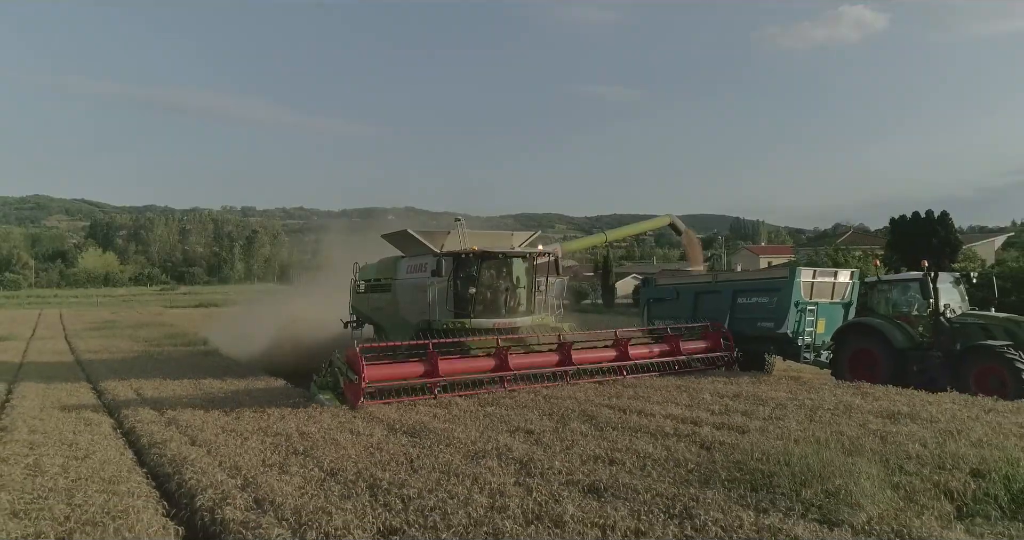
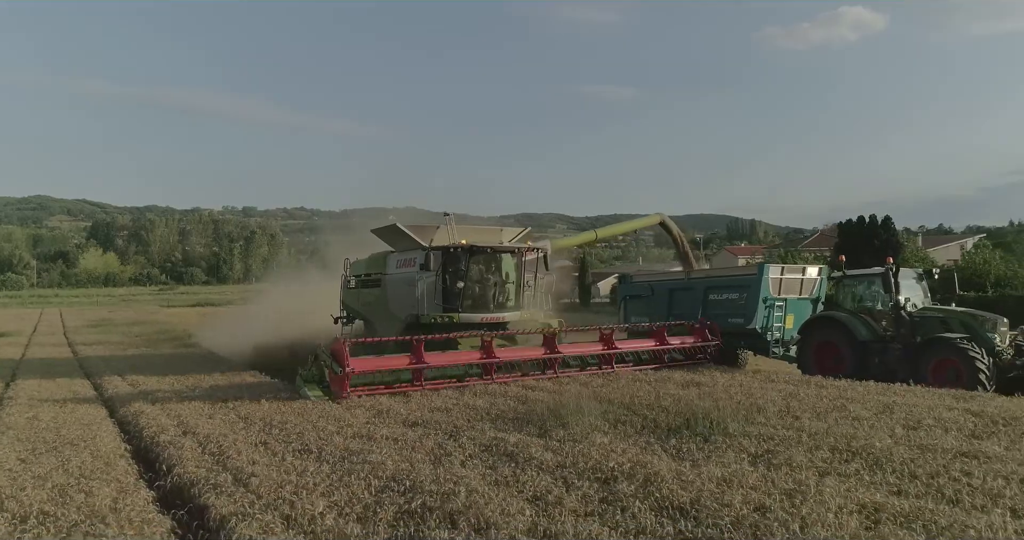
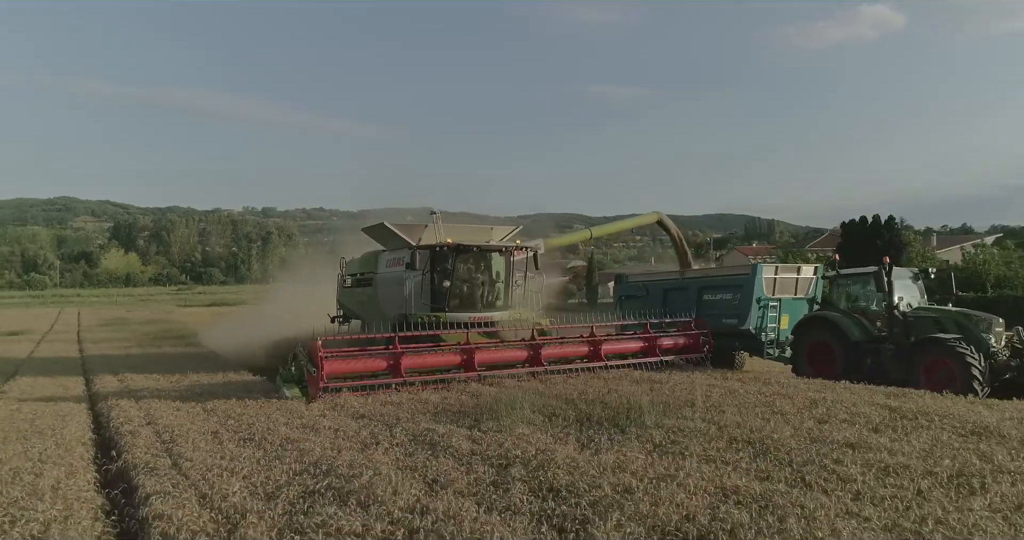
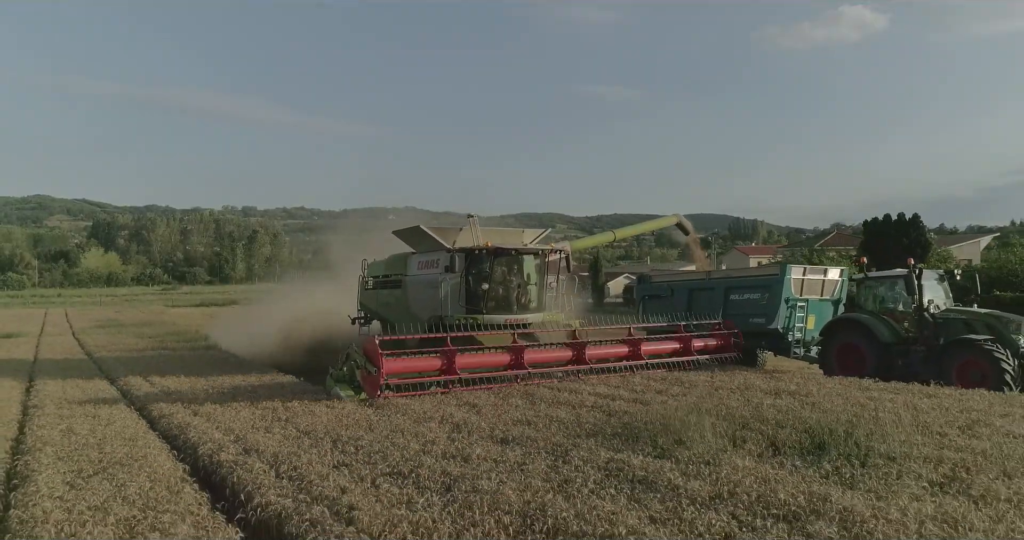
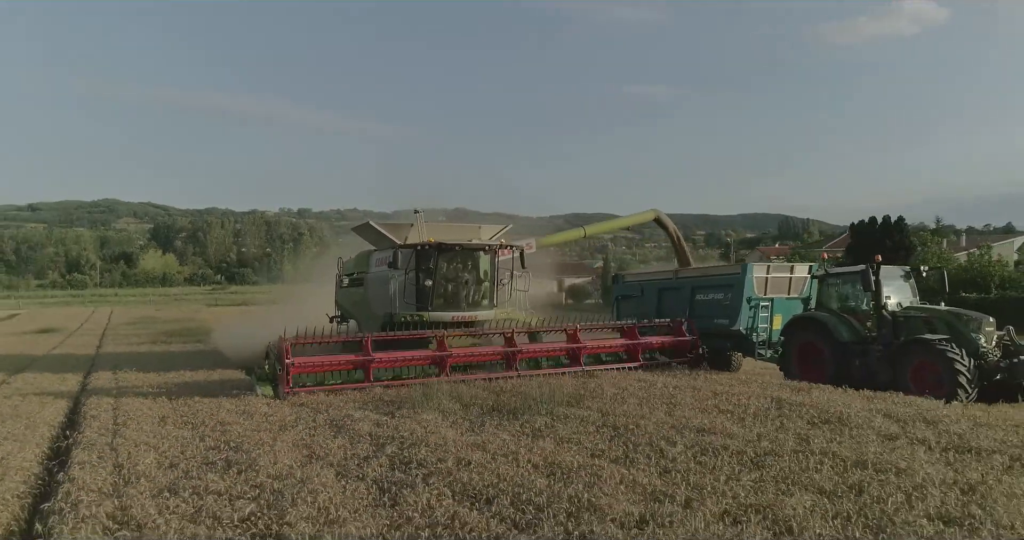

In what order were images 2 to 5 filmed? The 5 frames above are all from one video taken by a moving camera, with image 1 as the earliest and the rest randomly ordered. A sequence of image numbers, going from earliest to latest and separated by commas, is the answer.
4, 2, 3, 5
